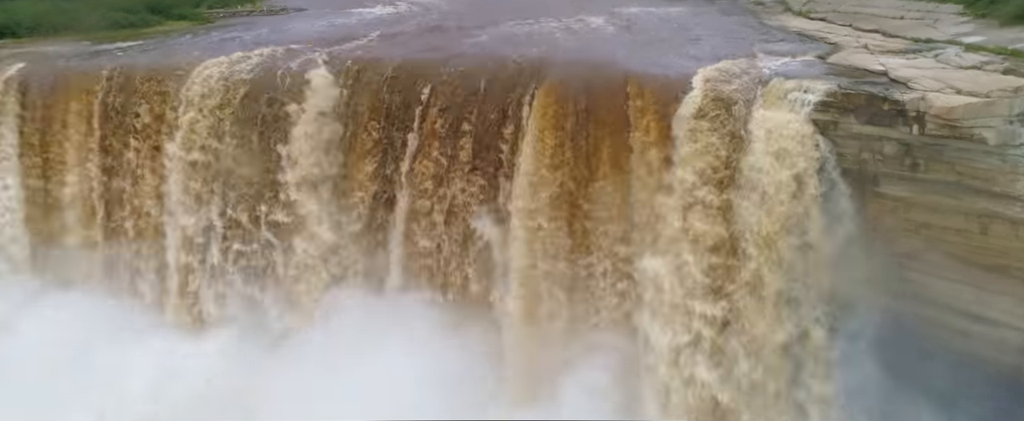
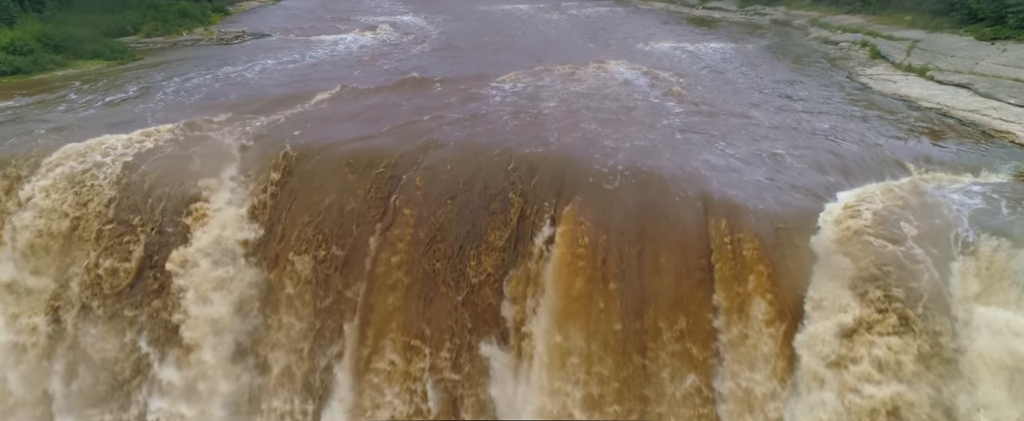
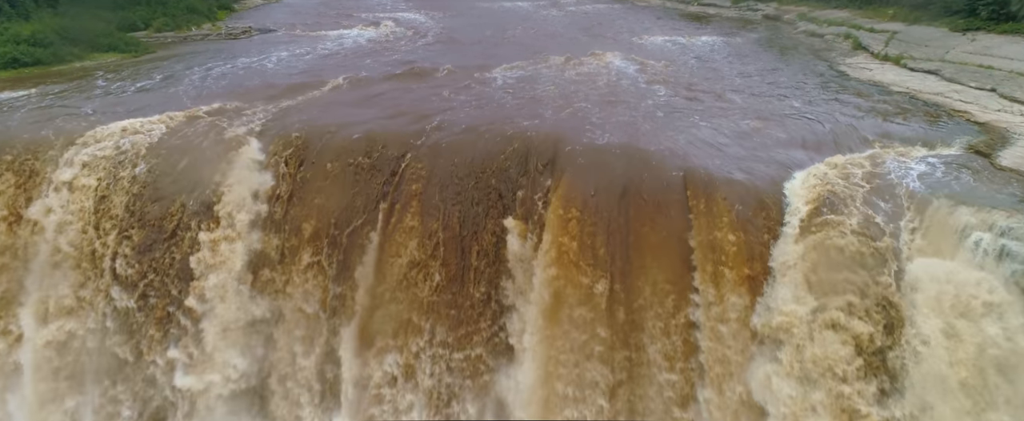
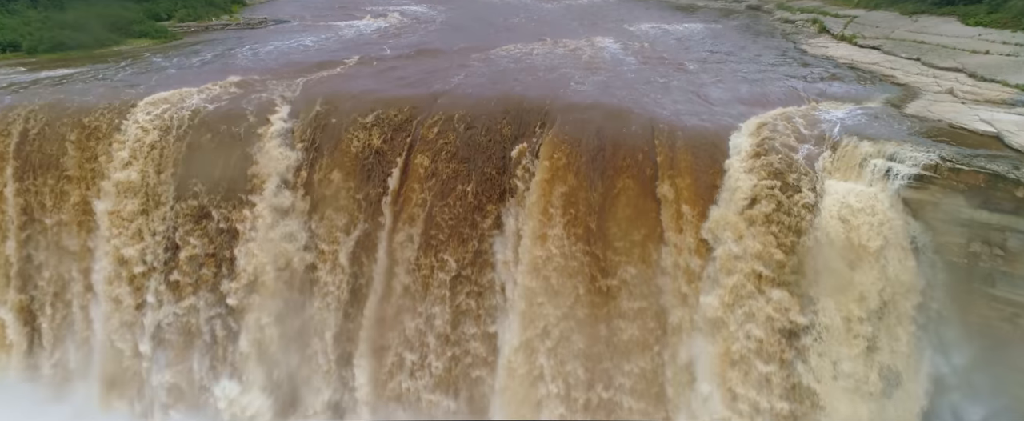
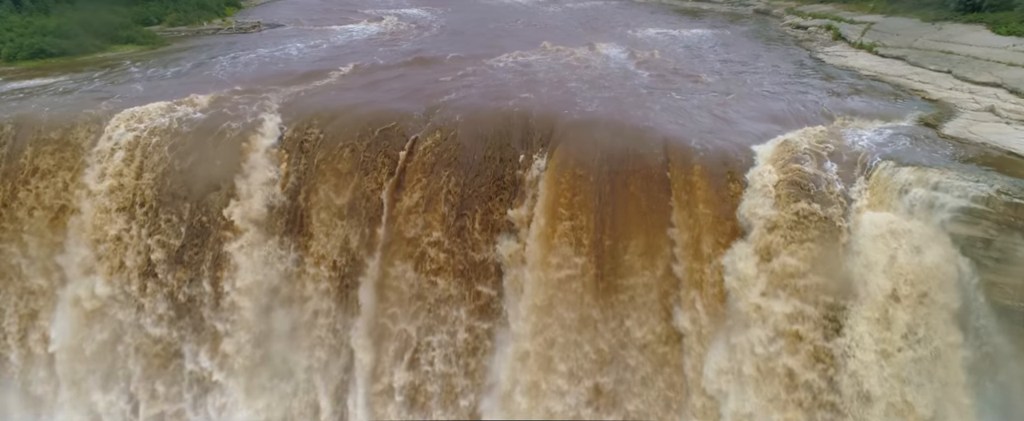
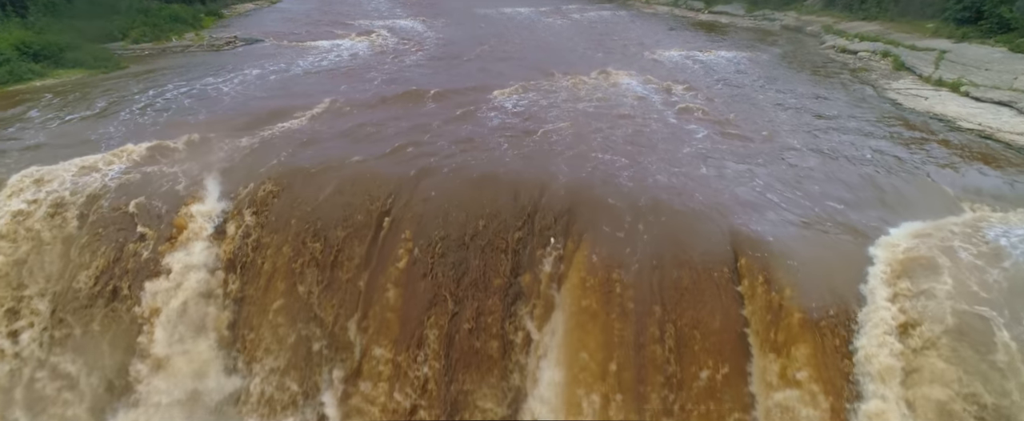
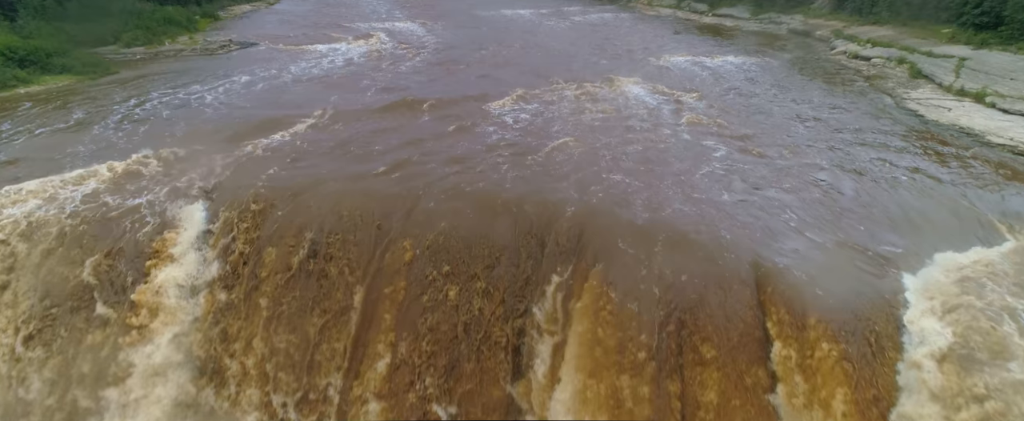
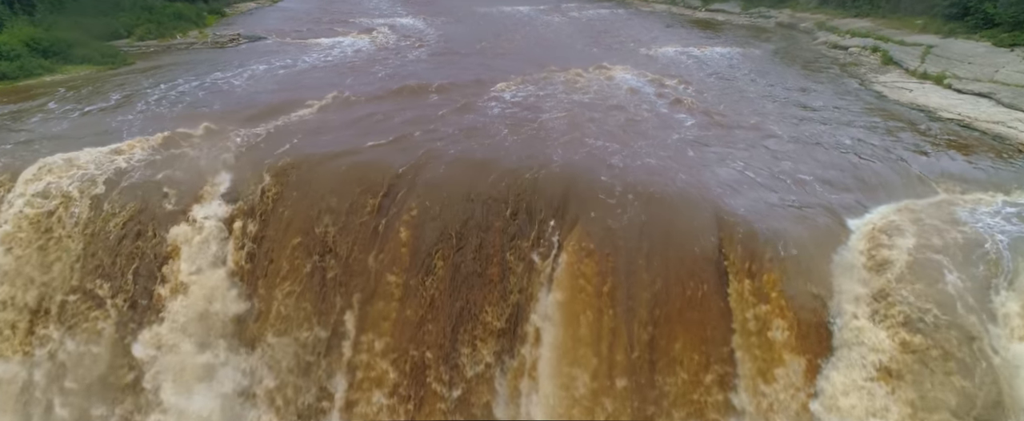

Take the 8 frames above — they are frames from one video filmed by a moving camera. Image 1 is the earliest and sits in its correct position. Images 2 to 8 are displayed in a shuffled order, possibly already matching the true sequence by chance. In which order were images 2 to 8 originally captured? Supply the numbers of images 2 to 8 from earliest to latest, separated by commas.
4, 5, 3, 2, 8, 6, 7
